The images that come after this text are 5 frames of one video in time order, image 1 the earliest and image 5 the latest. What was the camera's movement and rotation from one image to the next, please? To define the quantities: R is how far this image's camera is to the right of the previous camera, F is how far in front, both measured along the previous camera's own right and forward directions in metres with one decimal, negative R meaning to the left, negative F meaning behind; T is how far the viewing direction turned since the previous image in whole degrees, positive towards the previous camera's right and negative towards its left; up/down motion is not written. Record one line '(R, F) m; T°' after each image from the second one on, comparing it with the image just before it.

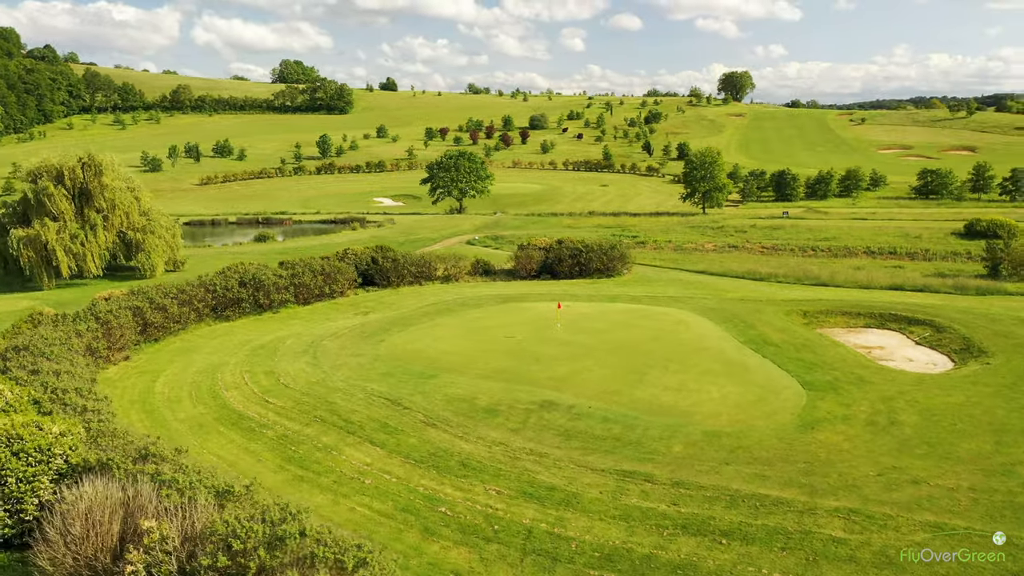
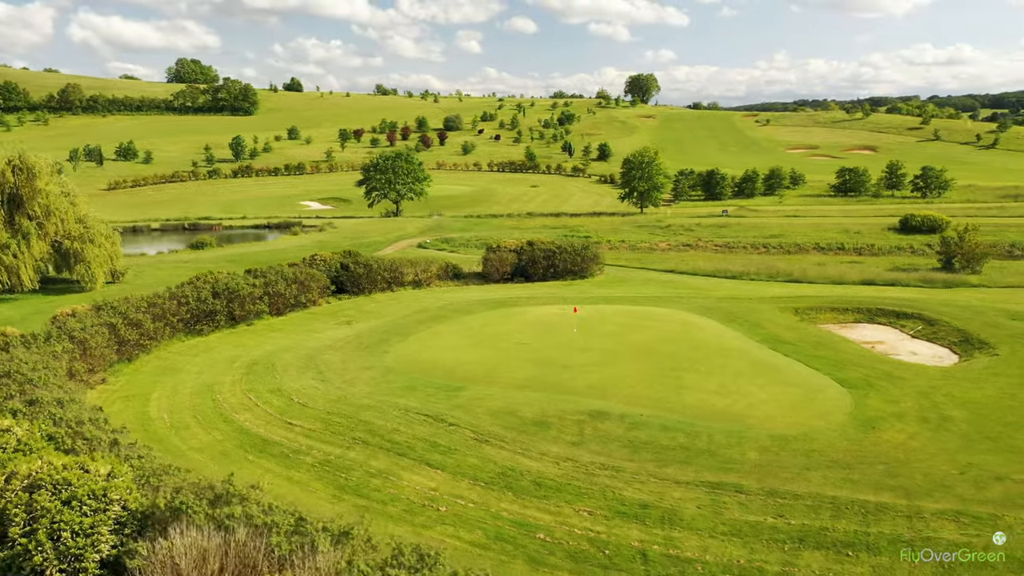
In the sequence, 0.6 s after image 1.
(-2.9, +1.2) m; +7°
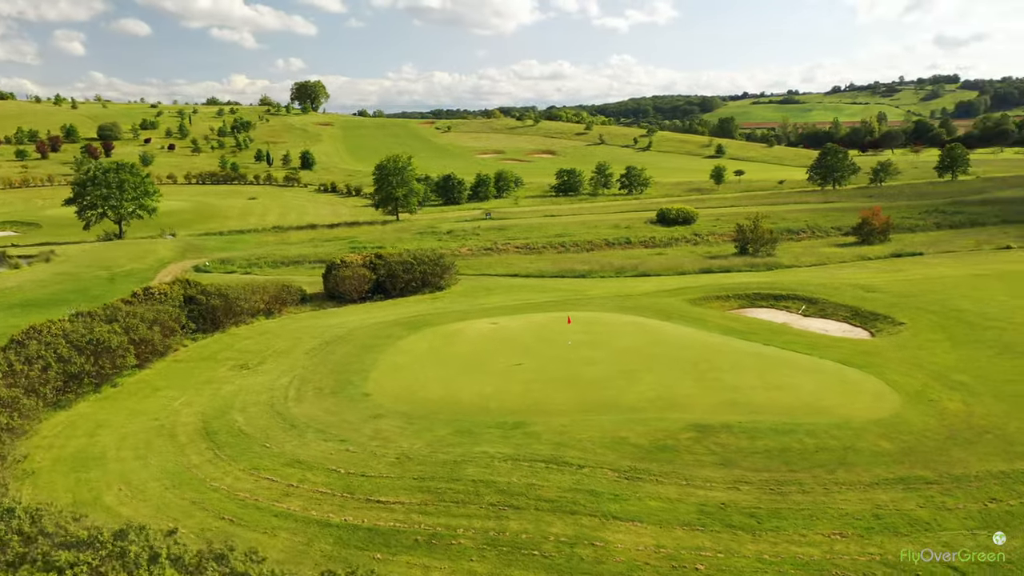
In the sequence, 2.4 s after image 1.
(-7.6, +4.0) m; +24°
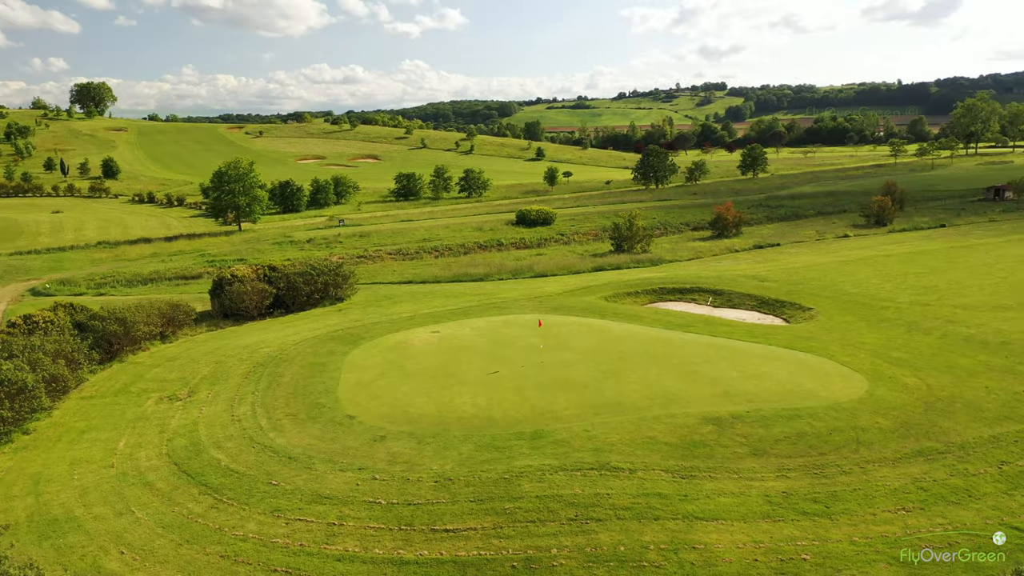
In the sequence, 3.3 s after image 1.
(-3.8, +1.1) m; +14°
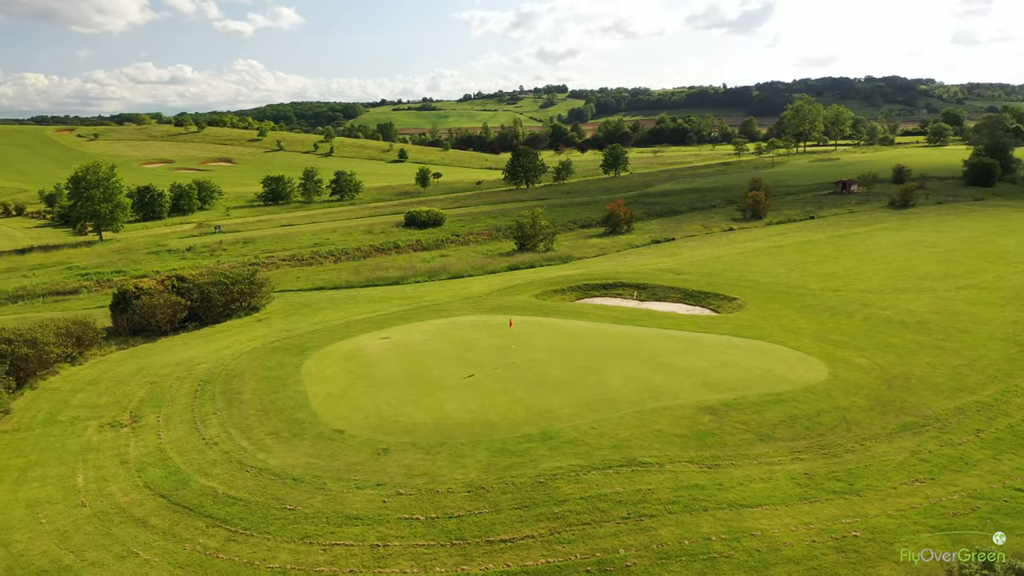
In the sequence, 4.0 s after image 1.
(-2.8, +0.6) m; +10°
